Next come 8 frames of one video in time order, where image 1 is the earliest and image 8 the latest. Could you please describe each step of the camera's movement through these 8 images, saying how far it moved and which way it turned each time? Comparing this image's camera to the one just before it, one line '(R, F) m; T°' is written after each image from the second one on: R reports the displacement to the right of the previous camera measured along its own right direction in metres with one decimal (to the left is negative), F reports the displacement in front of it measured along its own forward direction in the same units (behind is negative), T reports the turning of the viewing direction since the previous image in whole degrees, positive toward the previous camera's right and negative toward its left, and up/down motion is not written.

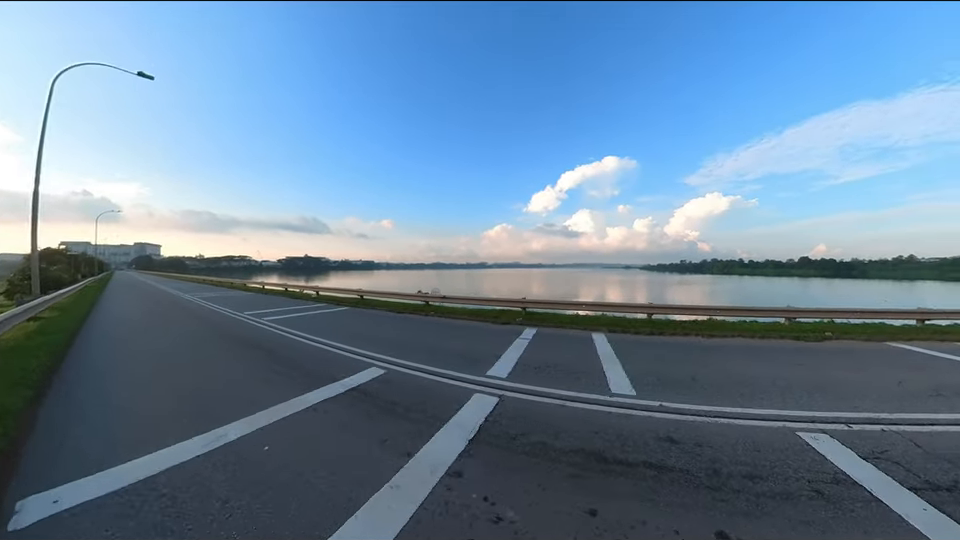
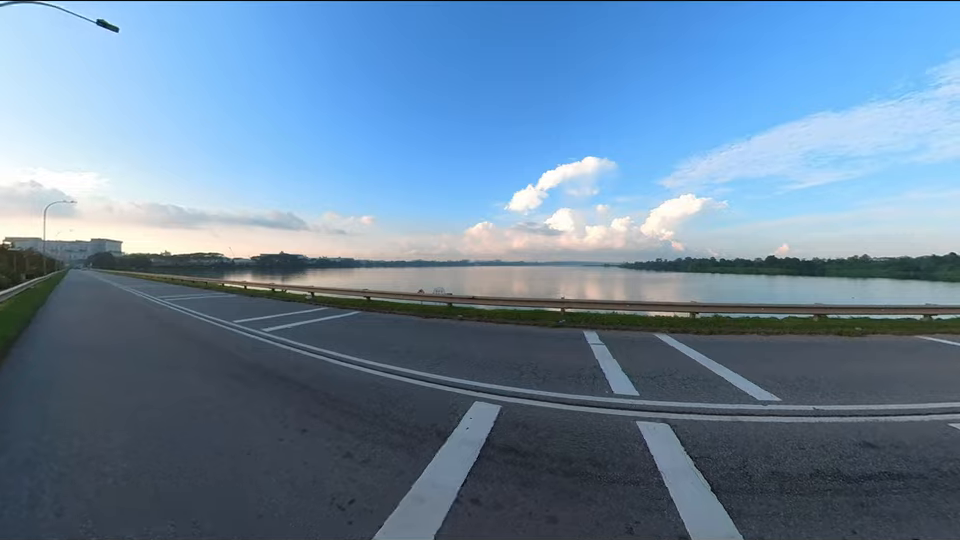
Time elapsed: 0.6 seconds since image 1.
(-0.8, 0.0) m; +4°
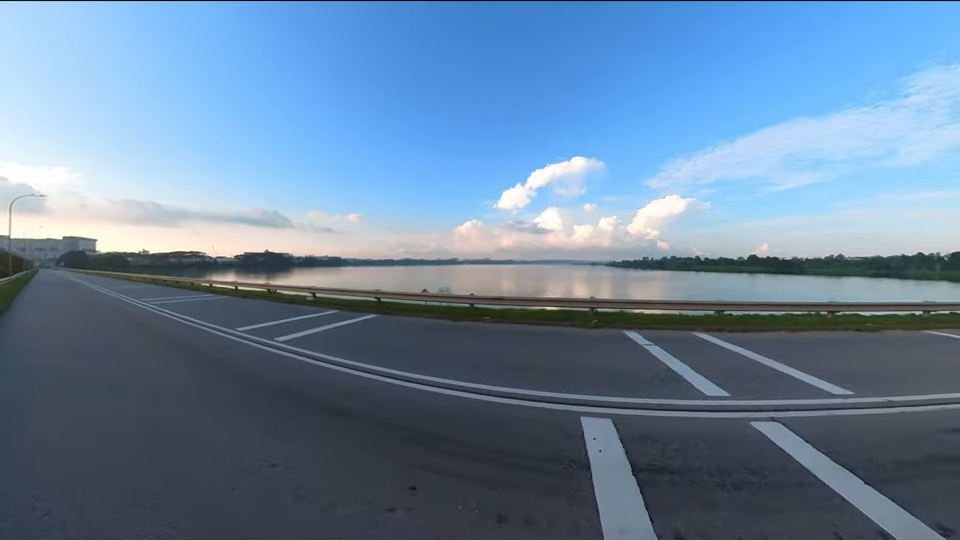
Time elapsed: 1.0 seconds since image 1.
(-0.5, 0.0) m; +2°
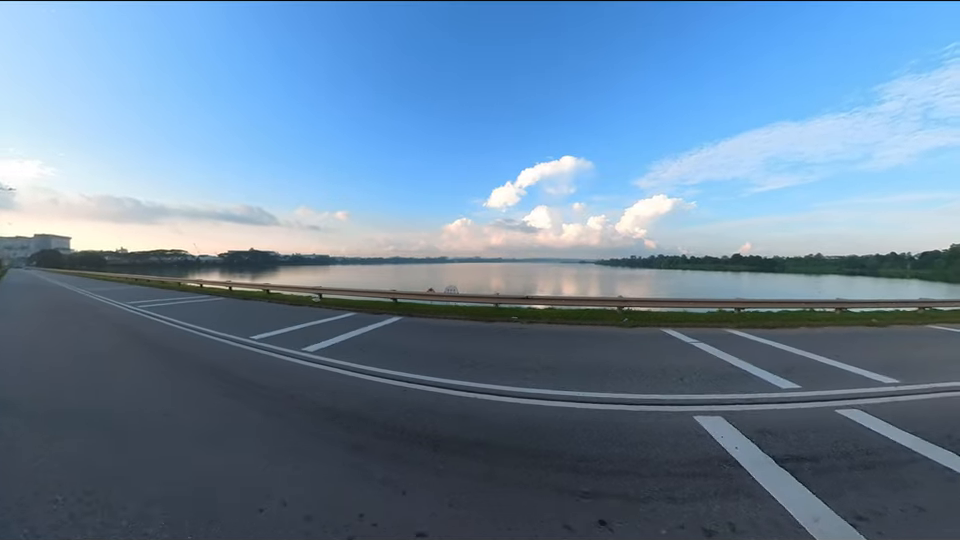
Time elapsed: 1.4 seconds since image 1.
(+0.2, 0.0) m; +2°
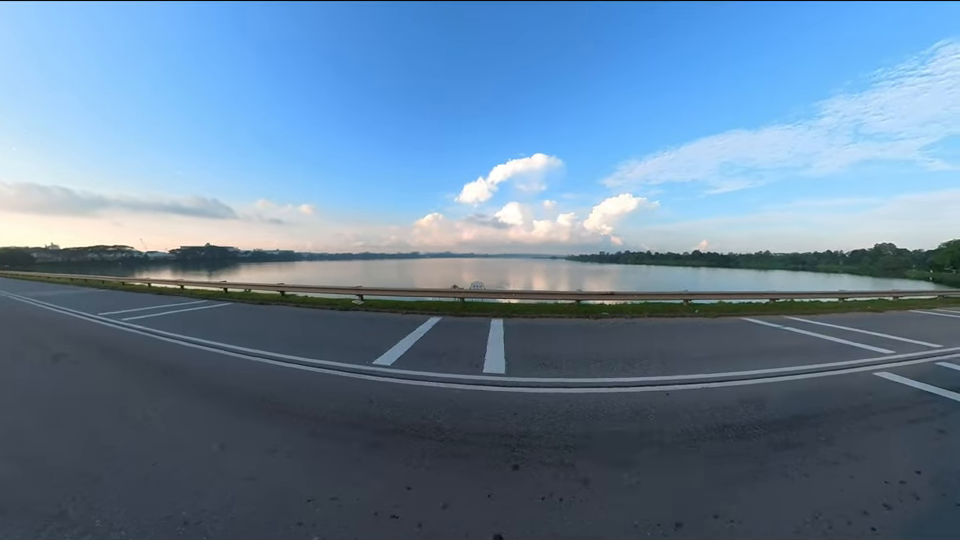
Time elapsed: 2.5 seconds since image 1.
(-1.9, 0.0) m; +6°
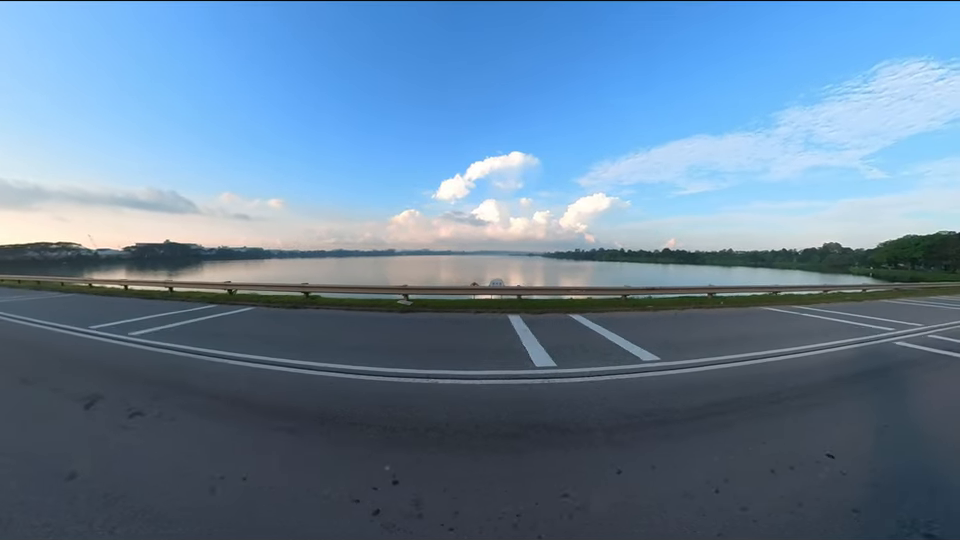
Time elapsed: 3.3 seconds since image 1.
(-1.8, 0.0) m; +5°
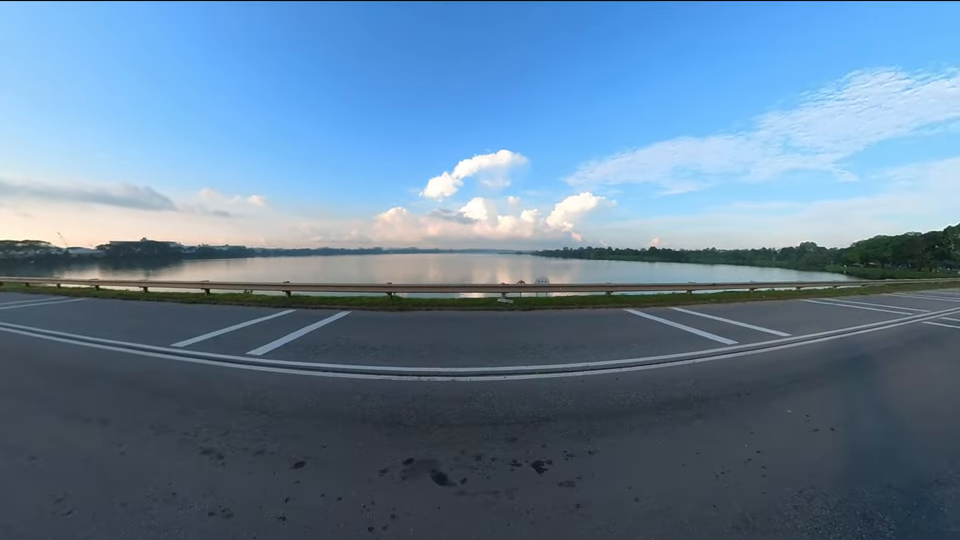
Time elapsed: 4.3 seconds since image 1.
(-1.6, 0.0) m; +3°
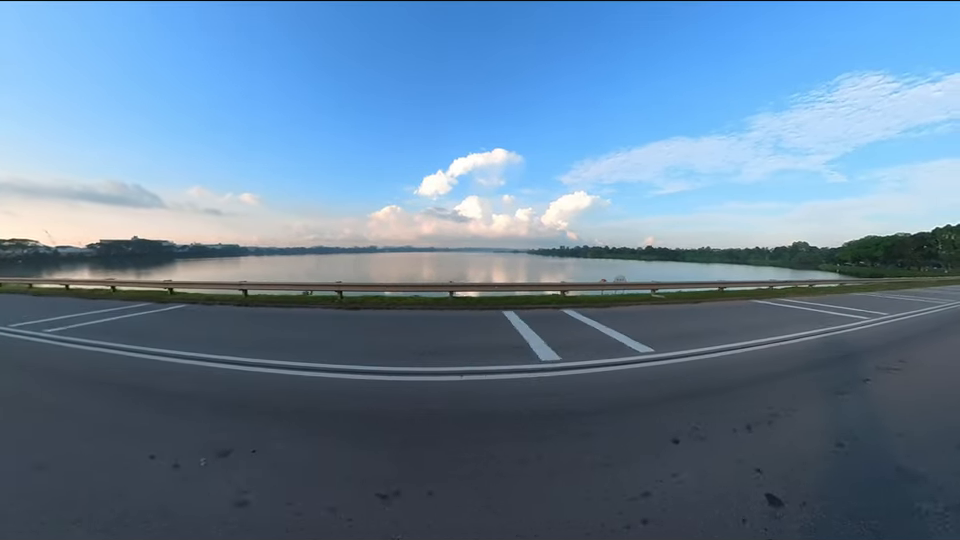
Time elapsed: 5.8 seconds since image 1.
(-0.8, -0.1) m; +1°
